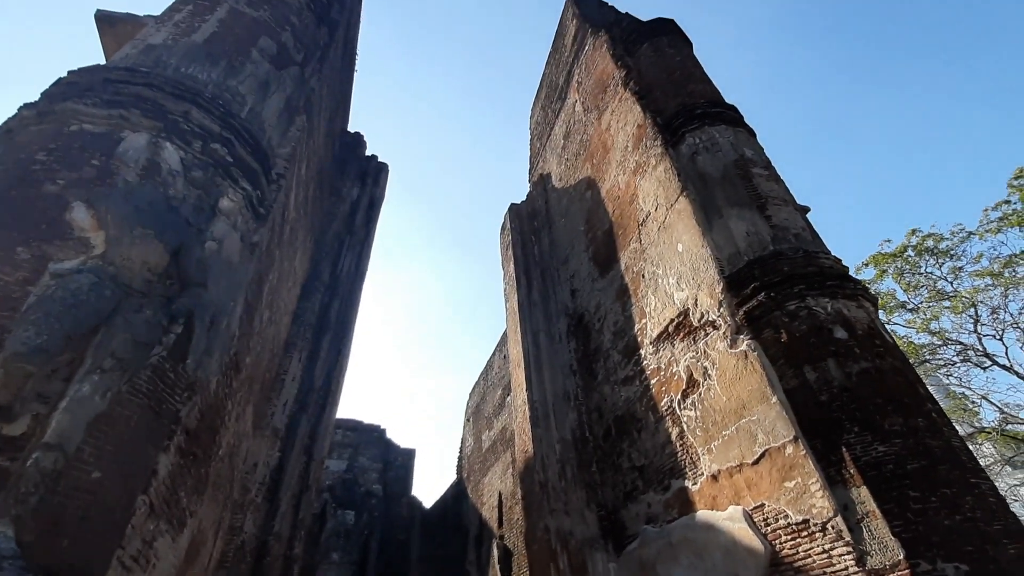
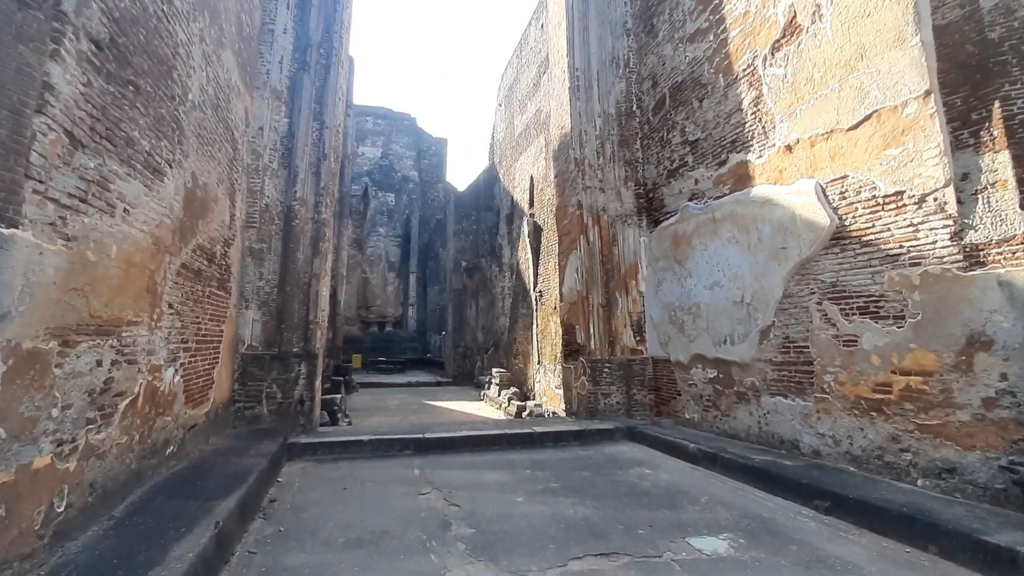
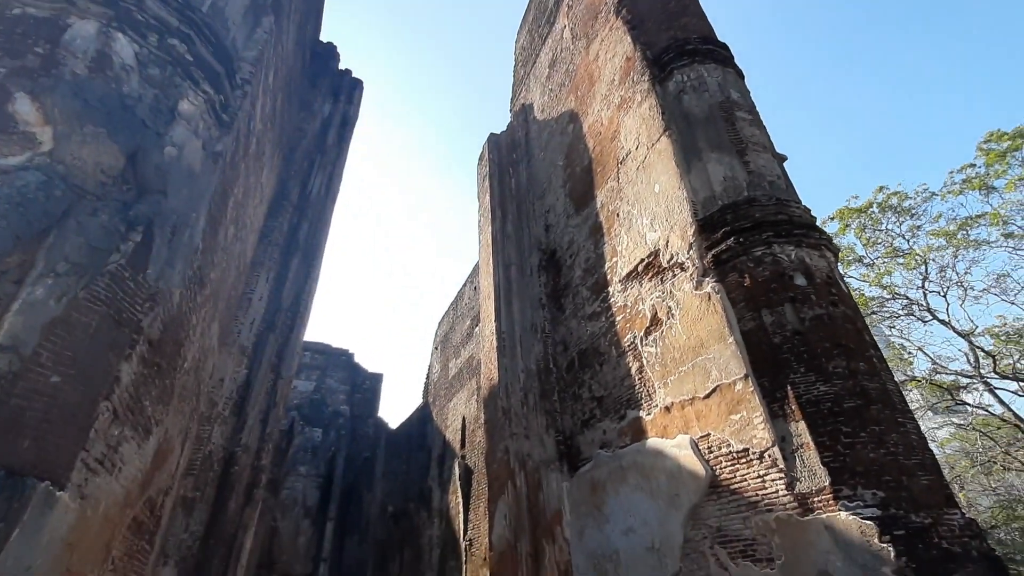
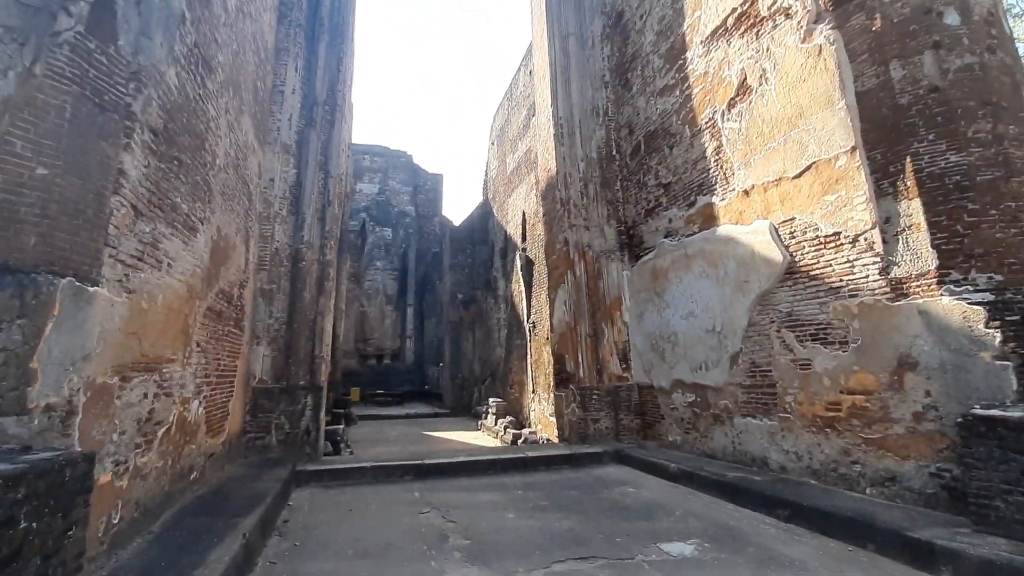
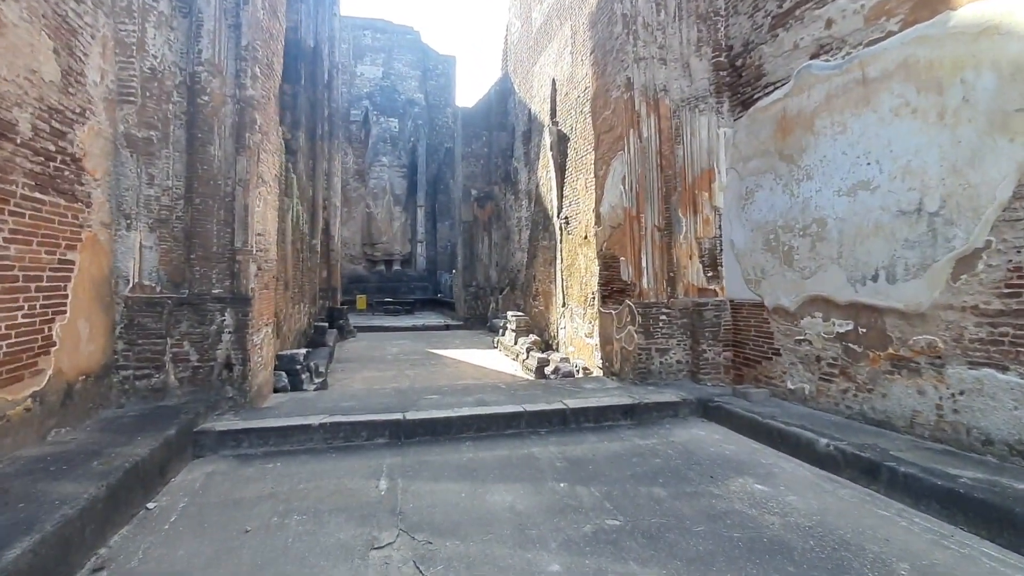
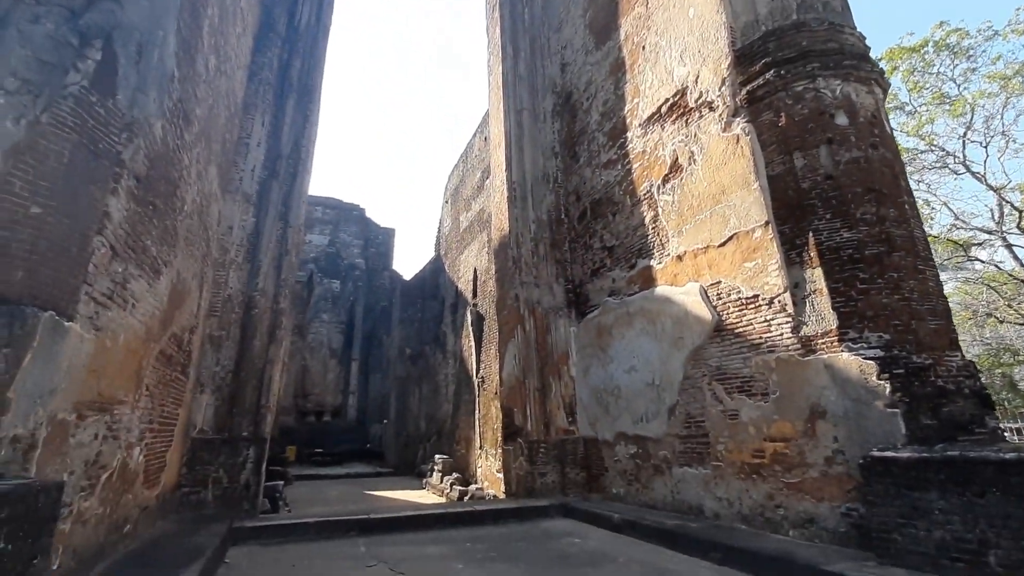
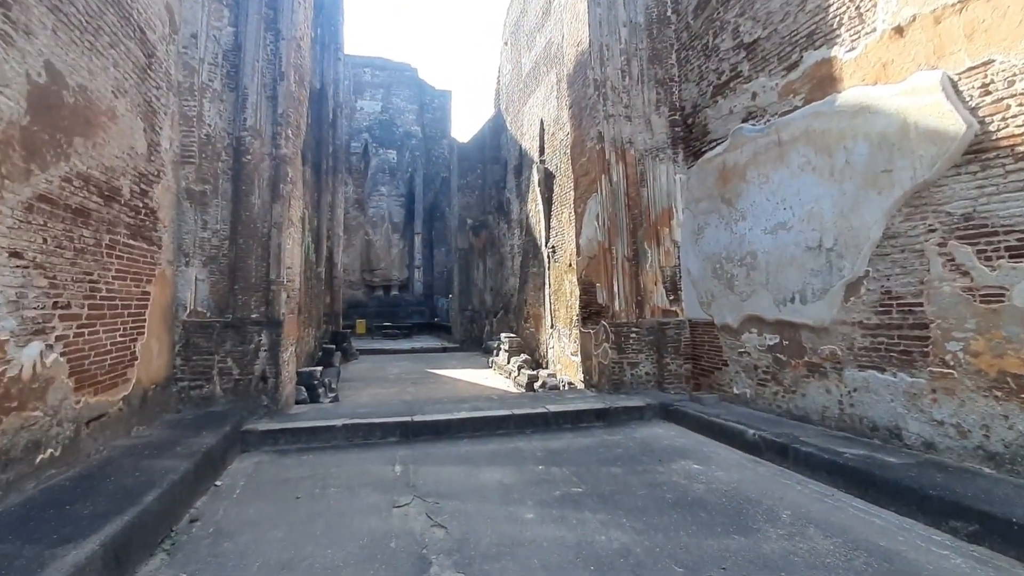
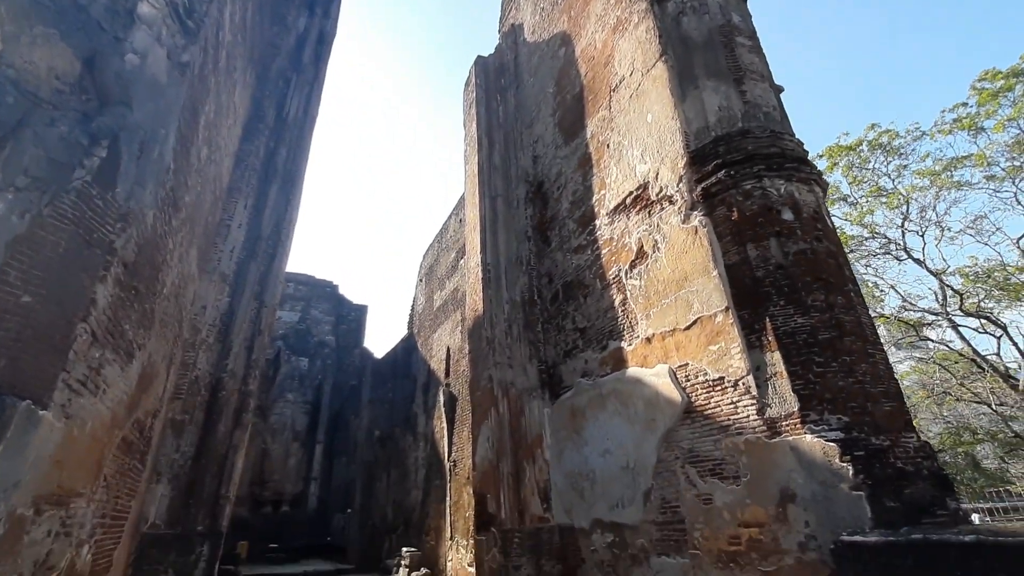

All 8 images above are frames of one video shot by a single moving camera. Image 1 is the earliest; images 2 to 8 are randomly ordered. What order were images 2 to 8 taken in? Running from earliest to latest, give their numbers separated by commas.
3, 8, 6, 4, 2, 7, 5
